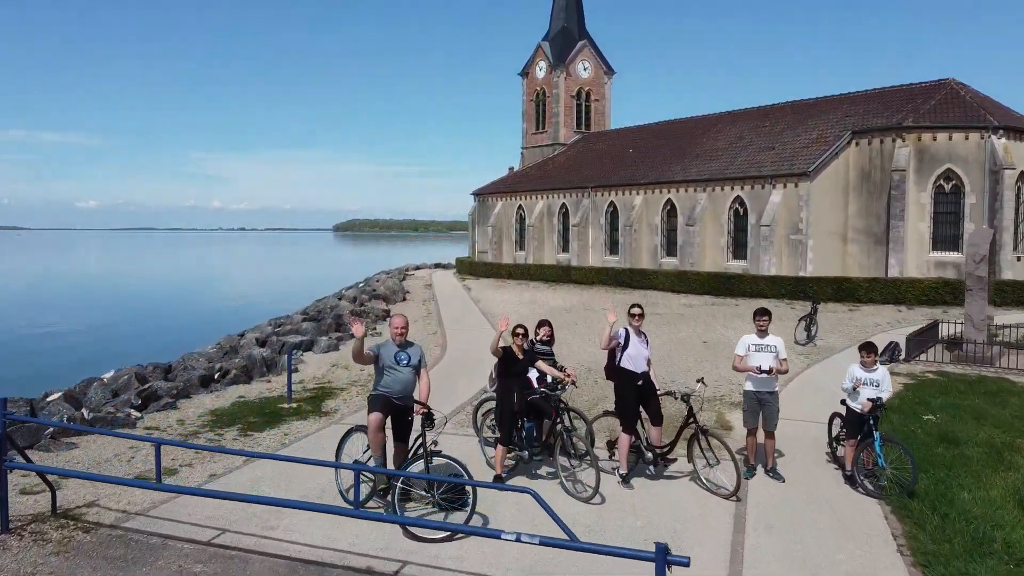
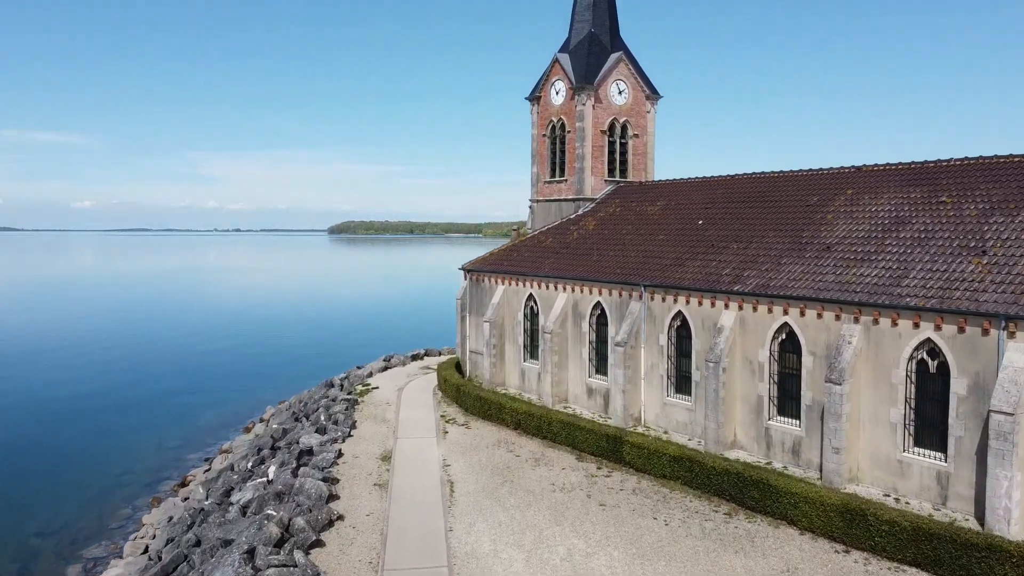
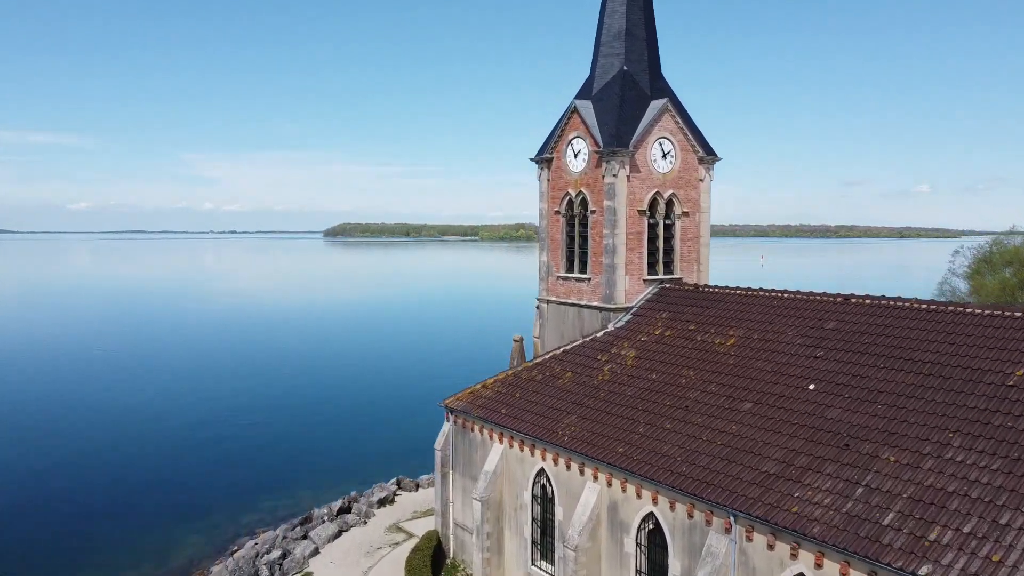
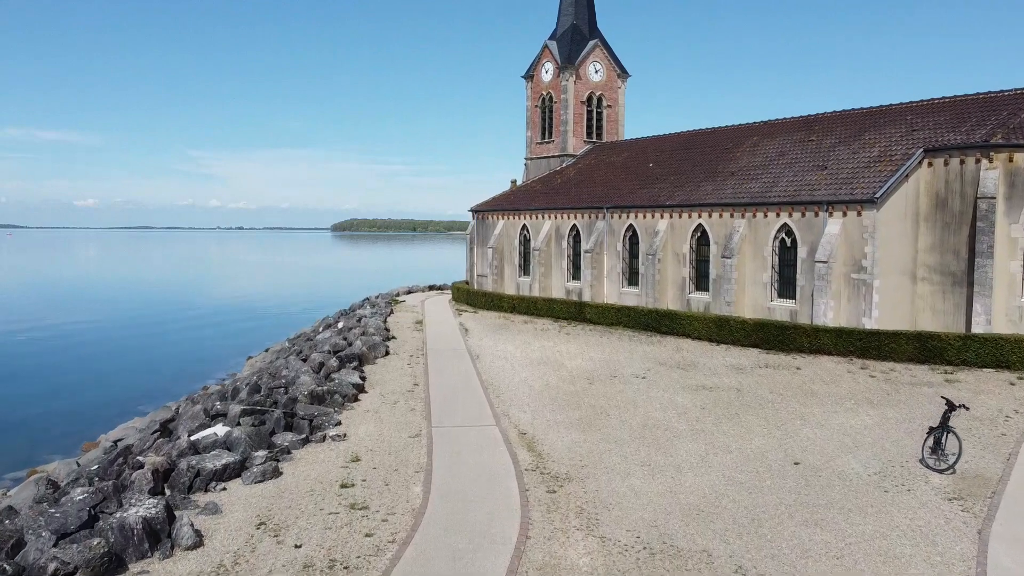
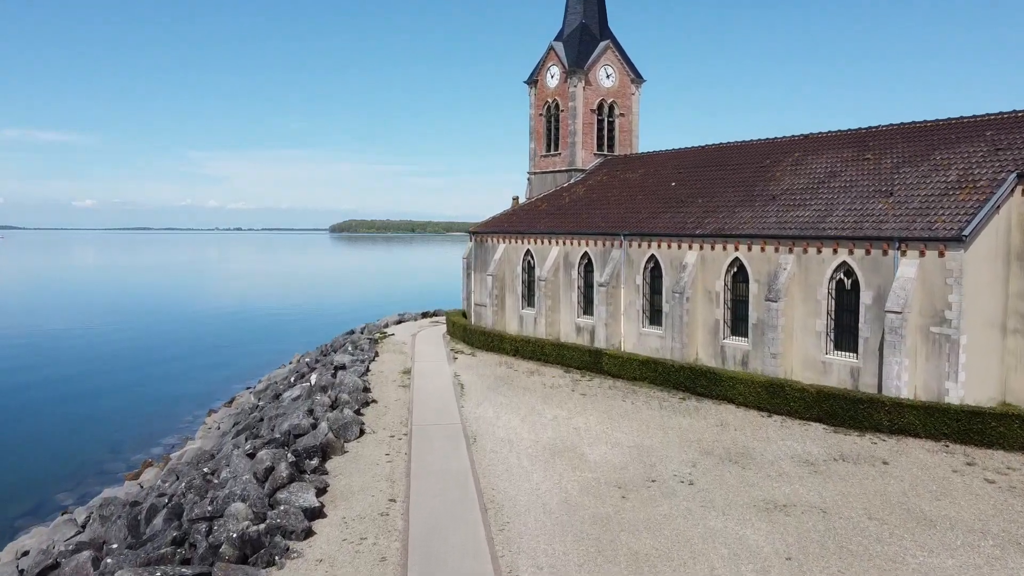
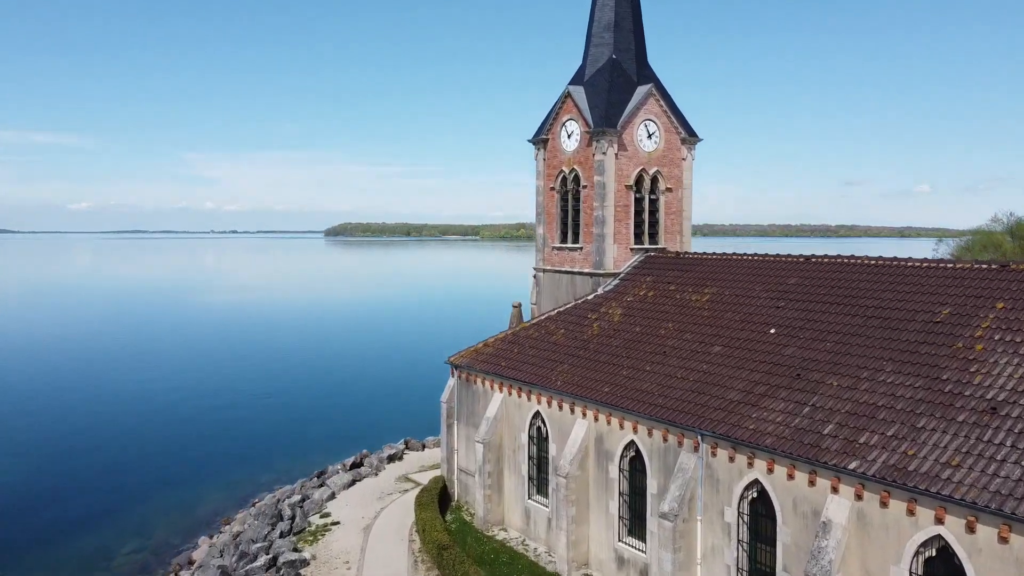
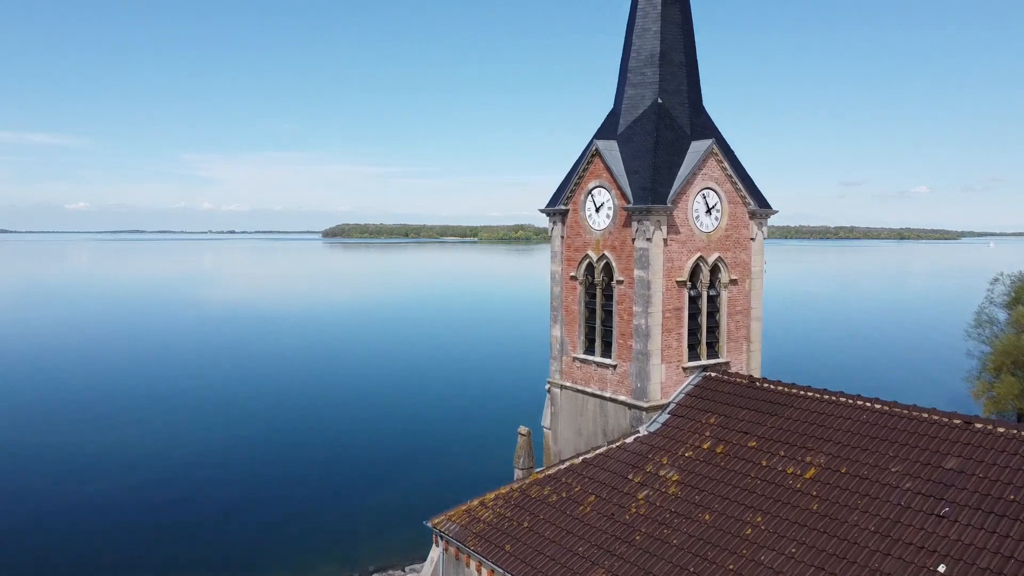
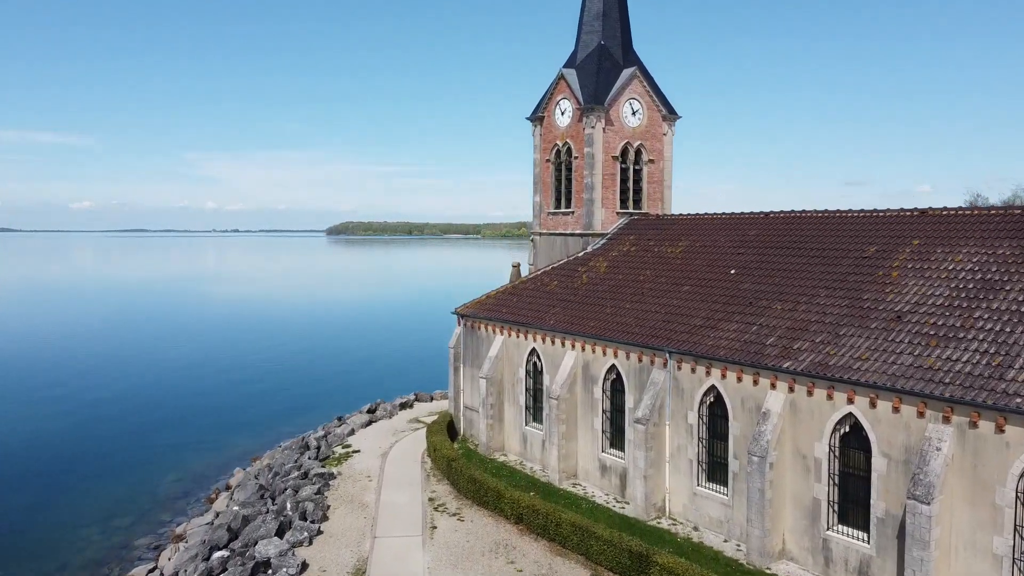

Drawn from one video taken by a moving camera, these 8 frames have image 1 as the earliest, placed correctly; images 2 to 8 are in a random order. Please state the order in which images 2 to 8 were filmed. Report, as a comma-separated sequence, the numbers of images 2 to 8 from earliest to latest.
4, 5, 2, 8, 6, 3, 7
